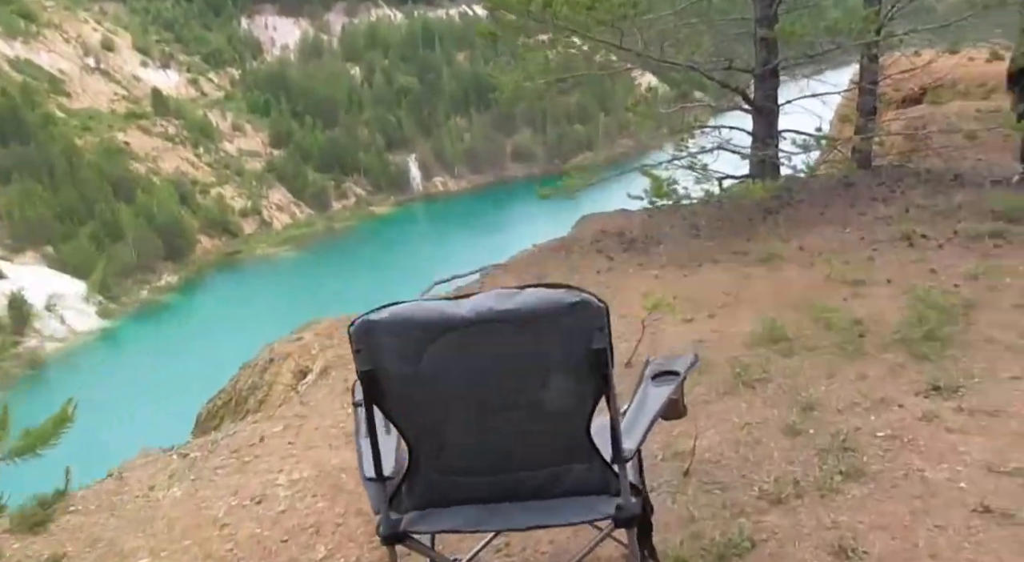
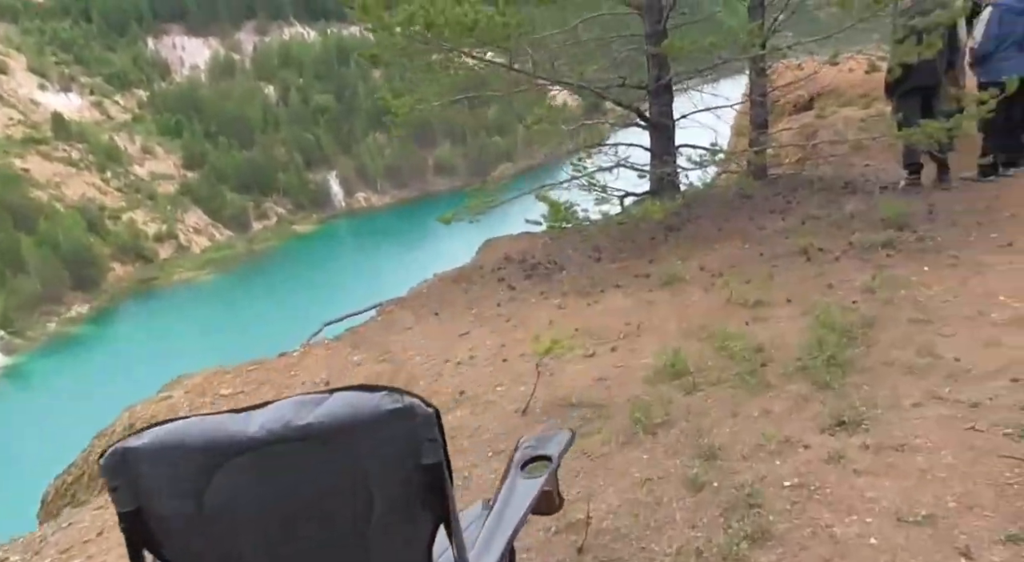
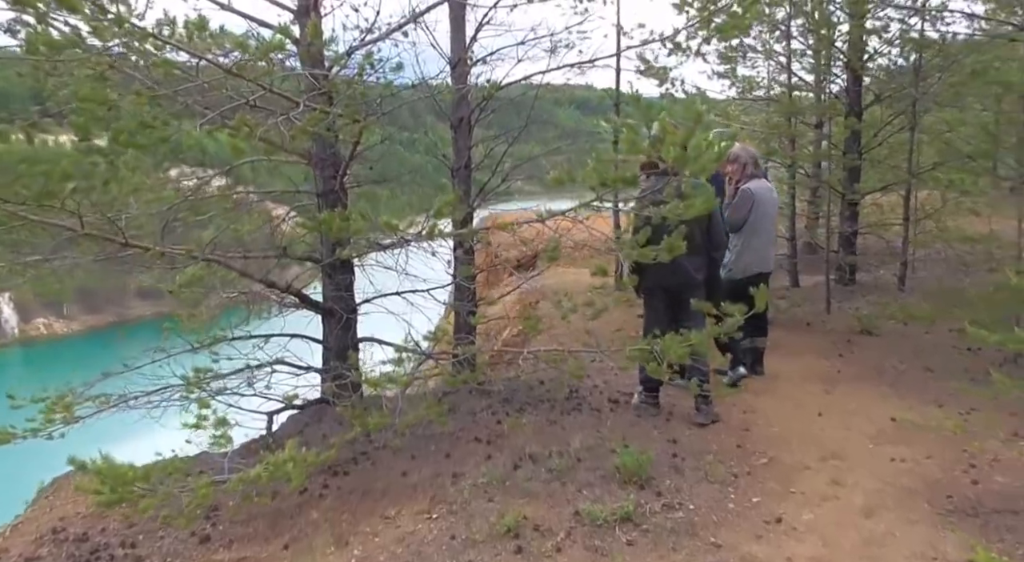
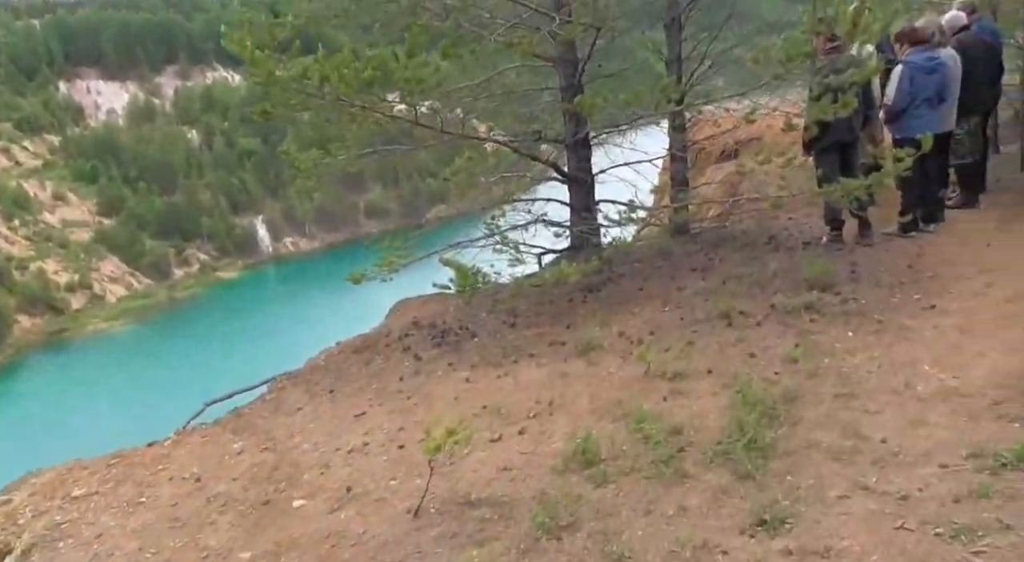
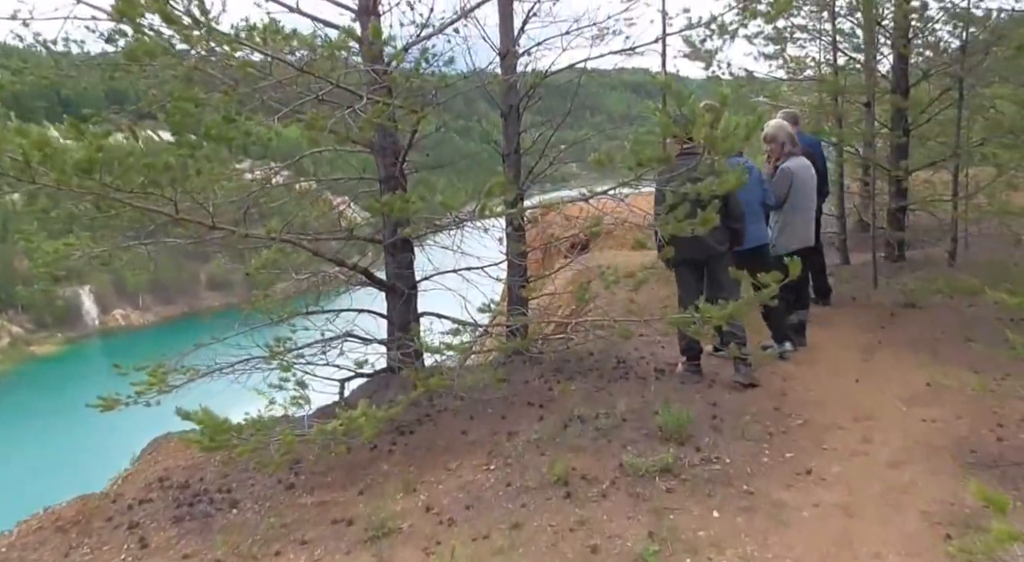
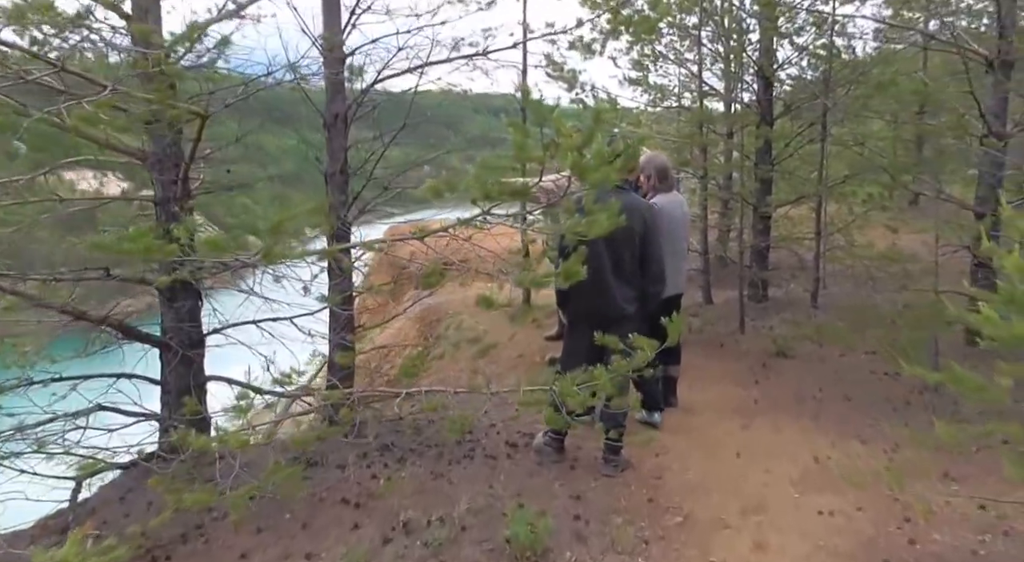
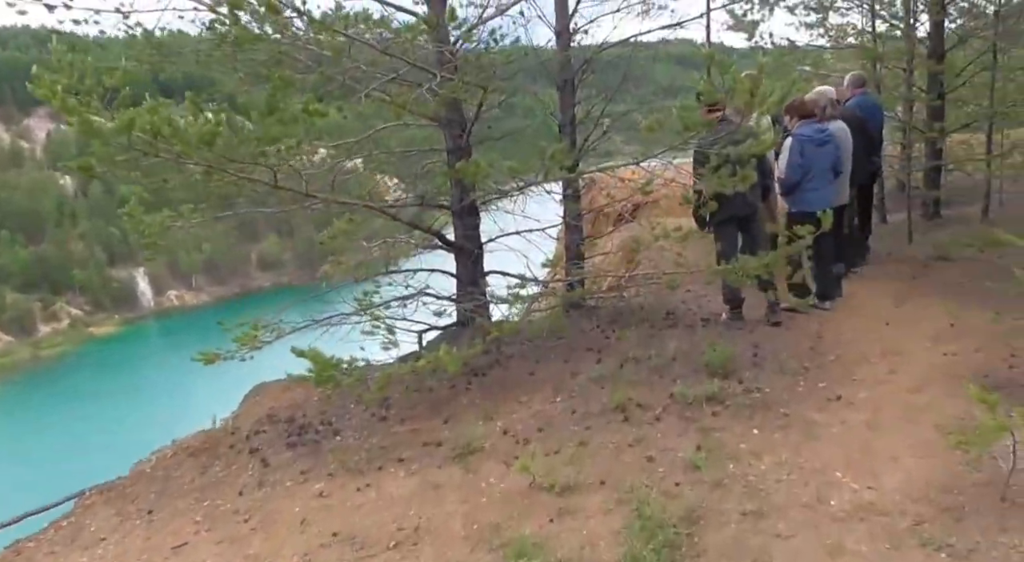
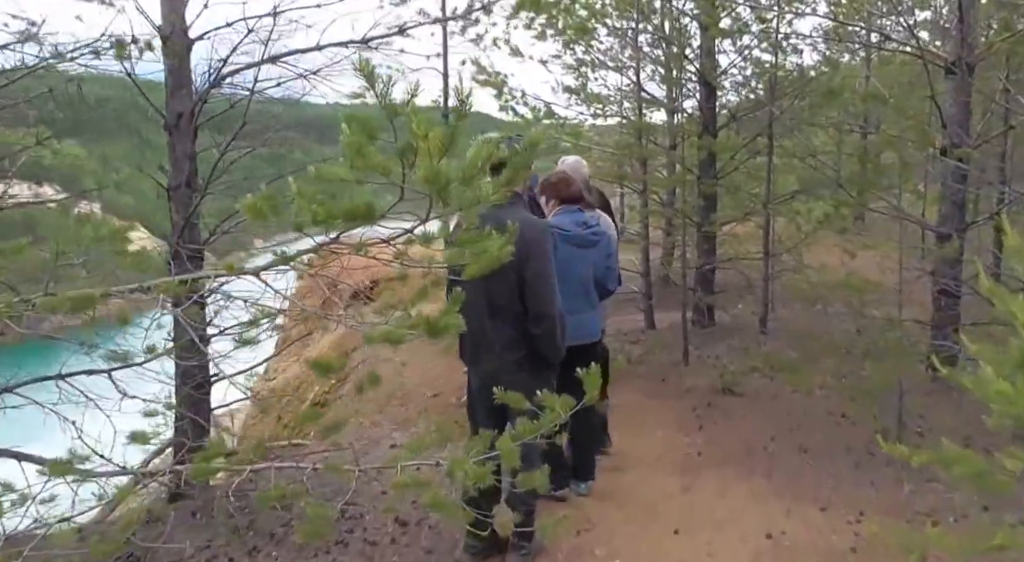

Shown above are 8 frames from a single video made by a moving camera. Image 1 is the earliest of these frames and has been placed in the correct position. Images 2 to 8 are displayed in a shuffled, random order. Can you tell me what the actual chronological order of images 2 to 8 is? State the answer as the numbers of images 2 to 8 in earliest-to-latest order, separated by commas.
2, 4, 7, 5, 3, 6, 8
